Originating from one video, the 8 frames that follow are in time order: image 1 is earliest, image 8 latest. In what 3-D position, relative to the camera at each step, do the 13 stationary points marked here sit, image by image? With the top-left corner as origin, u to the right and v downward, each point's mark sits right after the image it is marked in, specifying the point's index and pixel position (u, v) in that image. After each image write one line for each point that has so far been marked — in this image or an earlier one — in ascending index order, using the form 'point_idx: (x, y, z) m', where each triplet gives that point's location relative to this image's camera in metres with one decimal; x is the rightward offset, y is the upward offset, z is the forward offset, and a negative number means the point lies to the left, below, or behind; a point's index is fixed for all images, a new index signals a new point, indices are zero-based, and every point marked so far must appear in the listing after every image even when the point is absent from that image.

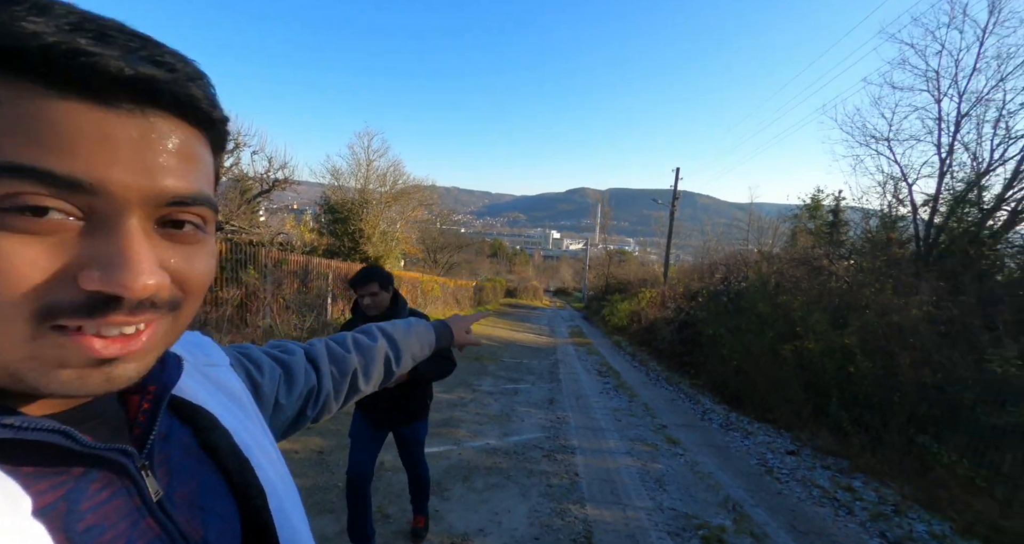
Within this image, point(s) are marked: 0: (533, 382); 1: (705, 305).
0: (+0.4, -2.3, +11.3) m
1: (+5.8, -1.0, +16.2) m
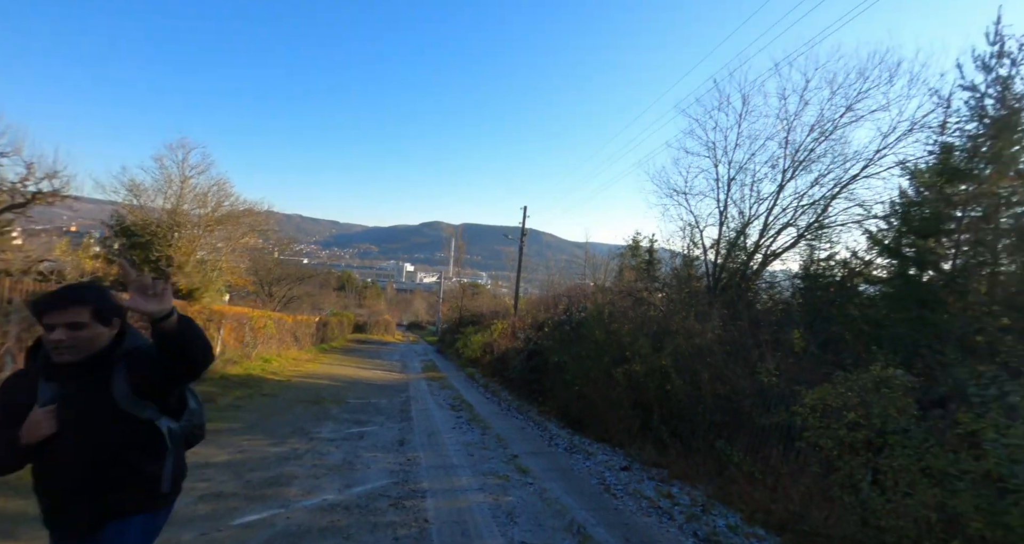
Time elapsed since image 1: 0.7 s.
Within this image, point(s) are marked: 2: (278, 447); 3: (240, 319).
0: (-2.6, -2.9, +10.4) m
1: (+1.3, -1.9, +16.6) m
2: (-3.2, -2.4, +7.2) m
3: (-8.9, -1.5, +17.5) m
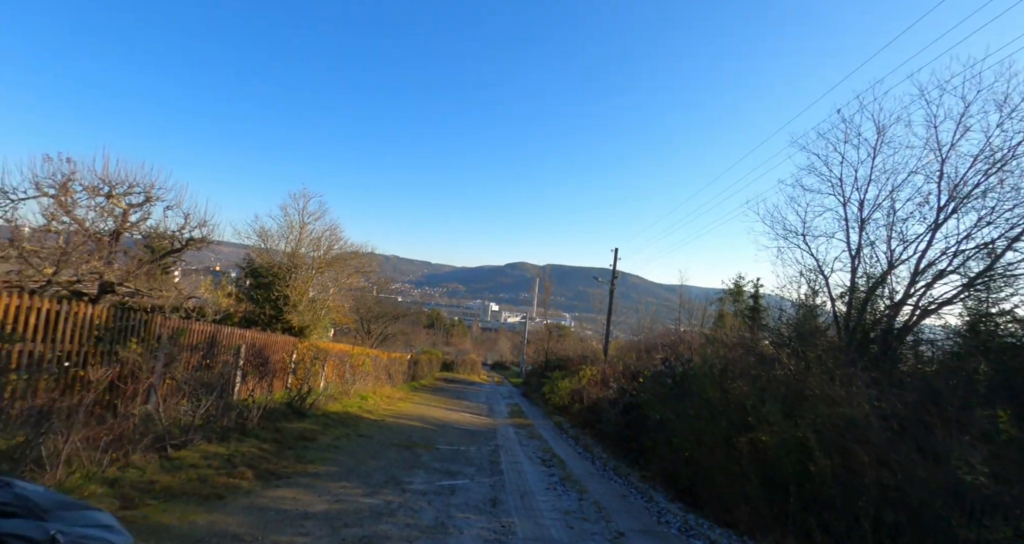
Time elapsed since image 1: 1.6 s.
0: (-0.7, -3.8, +9.9) m
1: (+4.1, -3.3, +15.5) m
2: (-1.8, -2.9, +6.9) m
3: (-5.8, -2.8, +18.1) m
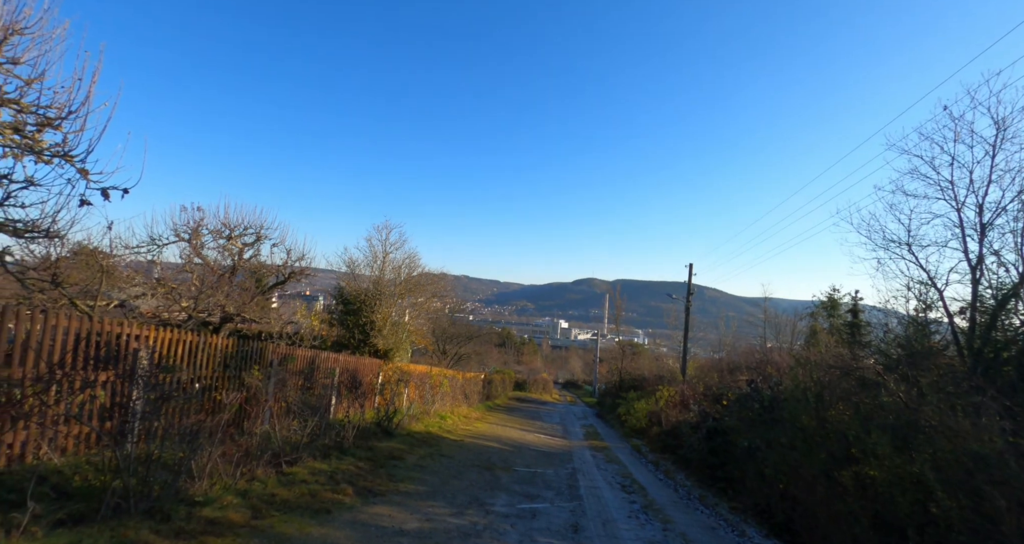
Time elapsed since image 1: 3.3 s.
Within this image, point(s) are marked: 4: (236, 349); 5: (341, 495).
0: (+0.8, -4.3, +10.1) m
1: (+6.2, -3.9, +15.0) m
2: (-0.7, -3.4, +7.3) m
3: (-3.2, -3.7, +18.9) m
4: (-3.9, -1.2, +7.7) m
5: (-2.1, -2.7, +6.7) m
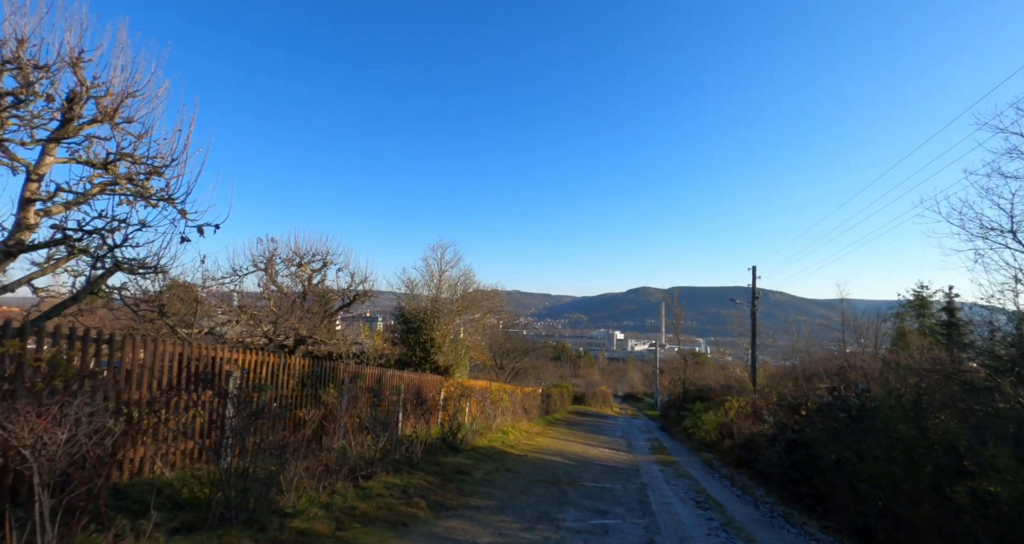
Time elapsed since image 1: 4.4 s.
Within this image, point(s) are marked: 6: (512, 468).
0: (+2.0, -4.5, +9.9) m
1: (+7.9, -4.0, +14.3) m
2: (+0.3, -3.5, +7.3) m
3: (-1.1, -4.3, +19.1) m
4: (-3.0, -1.5, +8.0) m
5: (-1.2, -3.0, +6.8) m
6: (0.0, -4.9, +13.4) m
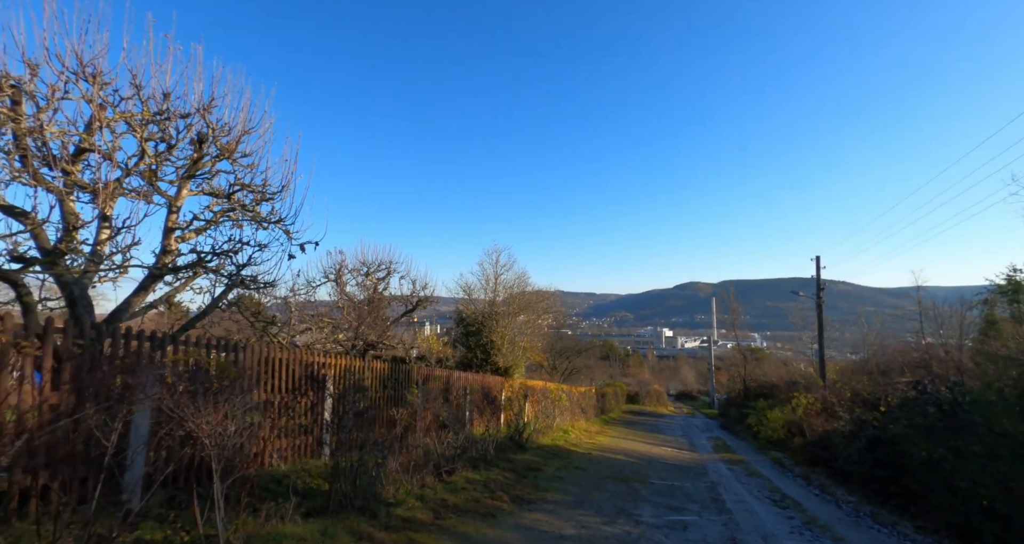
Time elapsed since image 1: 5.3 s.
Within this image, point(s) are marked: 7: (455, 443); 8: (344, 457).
0: (+3.4, -4.4, +9.9) m
1: (+9.6, -3.7, +13.8) m
2: (+1.4, -3.5, +7.5) m
3: (+1.0, -4.3, +19.3) m
4: (-1.9, -1.6, +8.5) m
5: (-0.2, -3.0, +7.1) m
6: (+1.7, -4.9, +13.5) m
7: (-0.9, -2.7, +8.6) m
8: (-1.6, -1.7, +5.1) m
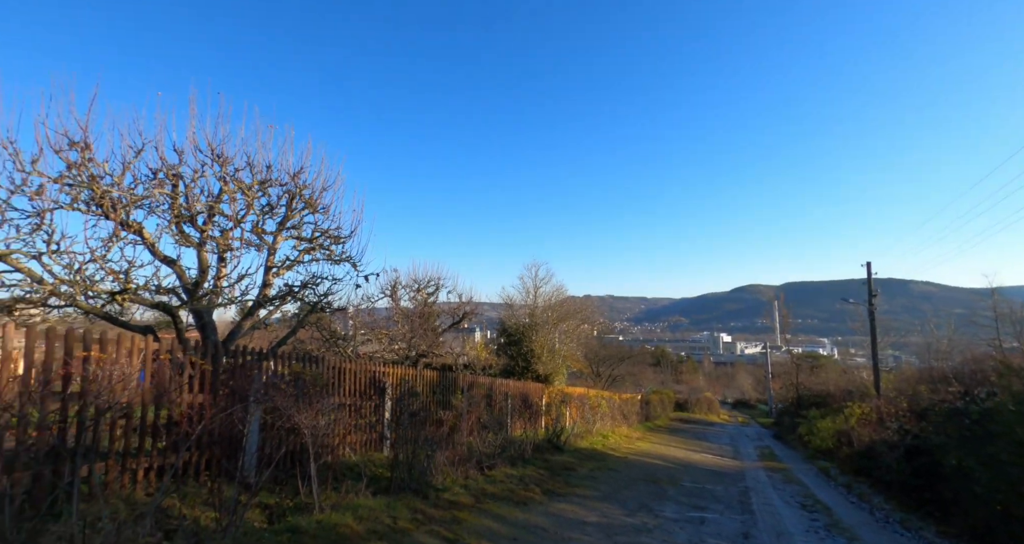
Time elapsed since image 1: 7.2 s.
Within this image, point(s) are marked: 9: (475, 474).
0: (+4.1, -4.7, +10.7) m
1: (+10.6, -3.9, +14.0) m
2: (+1.9, -3.8, +8.4) m
3: (+2.5, -4.8, +20.2) m
4: (-1.3, -2.0, +9.7) m
5: (+0.3, -3.3, +8.2) m
6: (+2.7, -5.2, +14.4) m
7: (-0.3, -3.1, +9.7) m
8: (-1.3, -2.1, +6.4) m
9: (-0.6, -3.0, +8.0) m
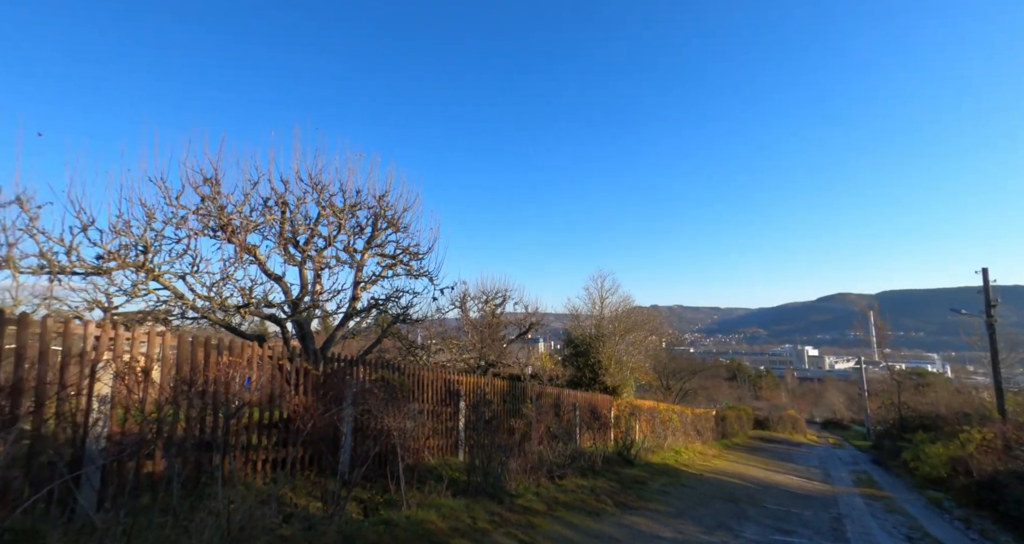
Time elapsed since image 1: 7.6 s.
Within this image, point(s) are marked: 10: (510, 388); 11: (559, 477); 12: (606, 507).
0: (+5.4, -4.9, +10.1) m
1: (+12.3, -4.1, +12.7) m
2: (+3.0, -4.0, +8.1) m
3: (+5.0, -5.1, +19.7) m
4: (0.0, -2.2, +9.8) m
5: (+1.4, -3.5, +8.1) m
6: (+4.5, -5.5, +14.0) m
7: (+0.9, -3.3, +9.7) m
8: (-0.4, -2.2, +6.5) m
9: (+0.5, -3.1, +8.0) m
10: (0.0, -2.1, +10.0) m
11: (+0.8, -3.5, +9.0) m
12: (+1.4, -3.4, +7.9) m
